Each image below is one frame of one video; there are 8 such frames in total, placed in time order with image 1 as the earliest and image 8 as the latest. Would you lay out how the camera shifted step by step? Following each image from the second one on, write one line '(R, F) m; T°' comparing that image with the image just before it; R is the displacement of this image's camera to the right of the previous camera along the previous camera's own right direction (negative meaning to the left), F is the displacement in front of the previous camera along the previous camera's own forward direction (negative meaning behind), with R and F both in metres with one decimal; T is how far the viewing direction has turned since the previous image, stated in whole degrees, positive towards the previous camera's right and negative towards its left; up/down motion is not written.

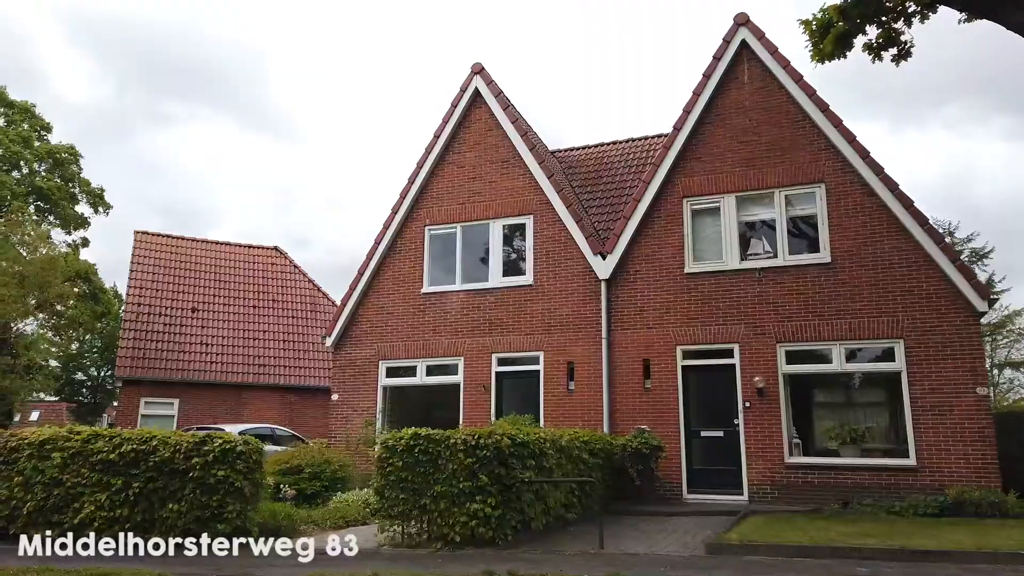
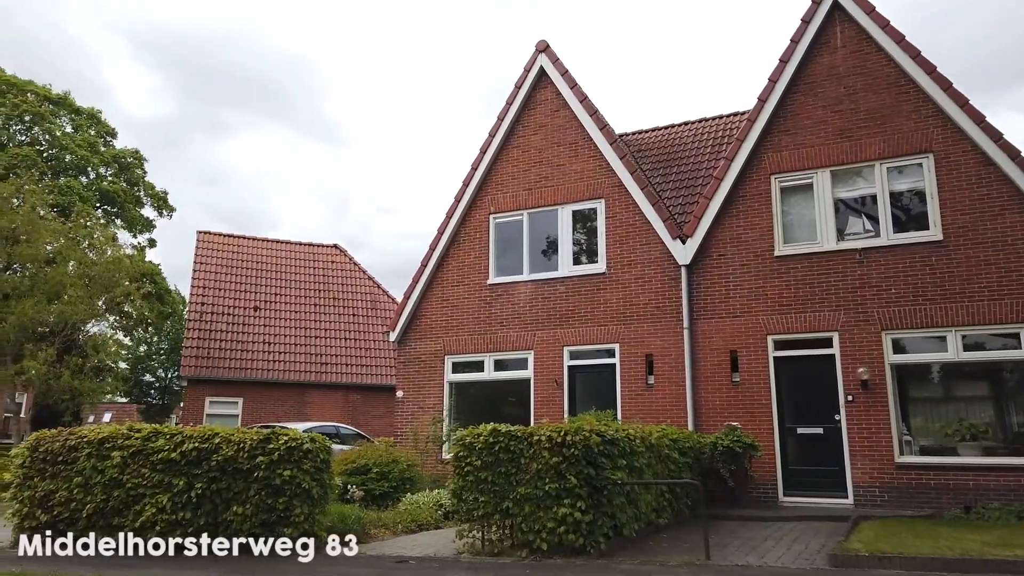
(-0.4, +0.9) m; -4°
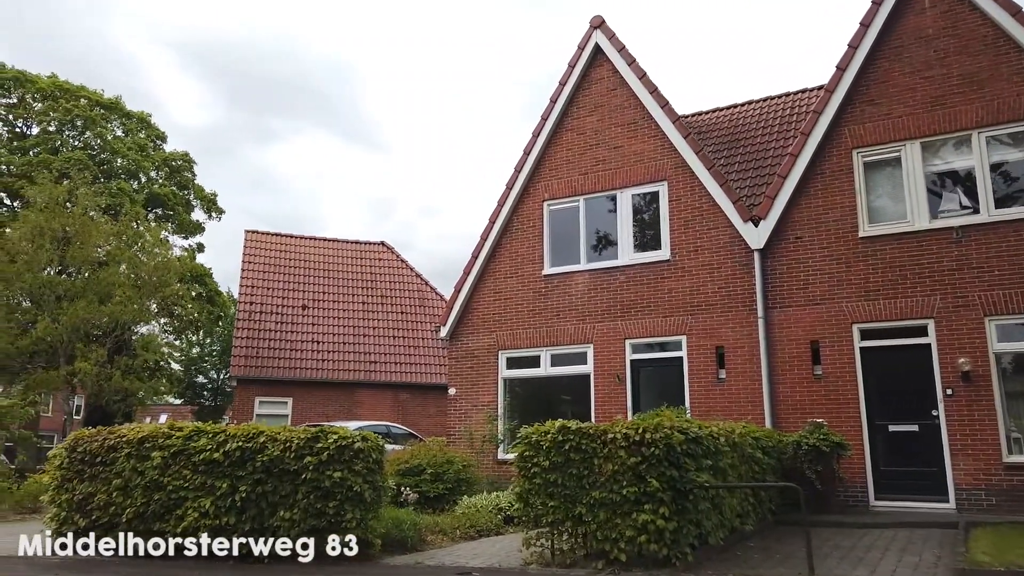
(-0.2, +0.8) m; -3°
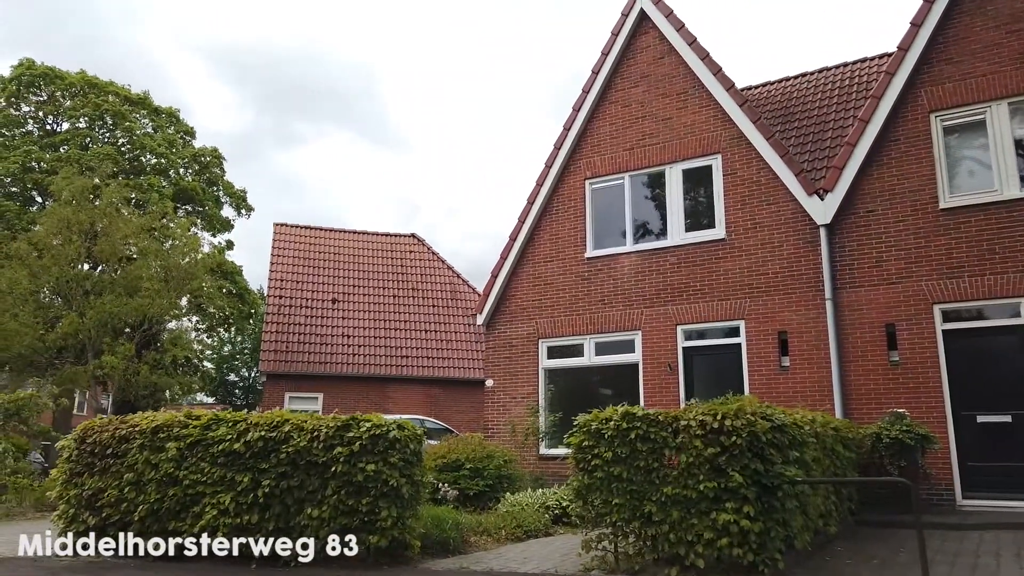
(-0.2, +0.9) m; -2°
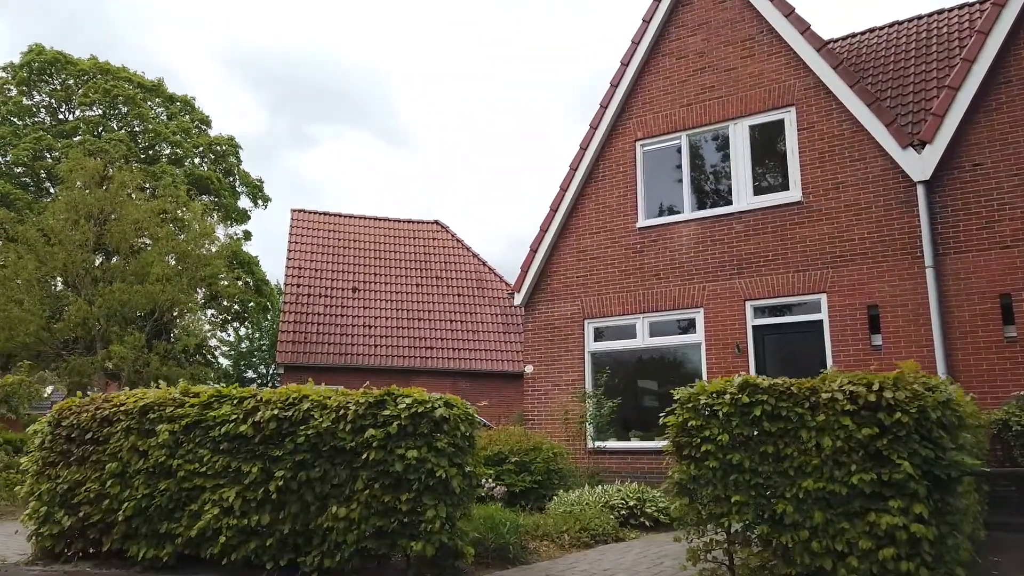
(-0.4, +1.5) m; -1°
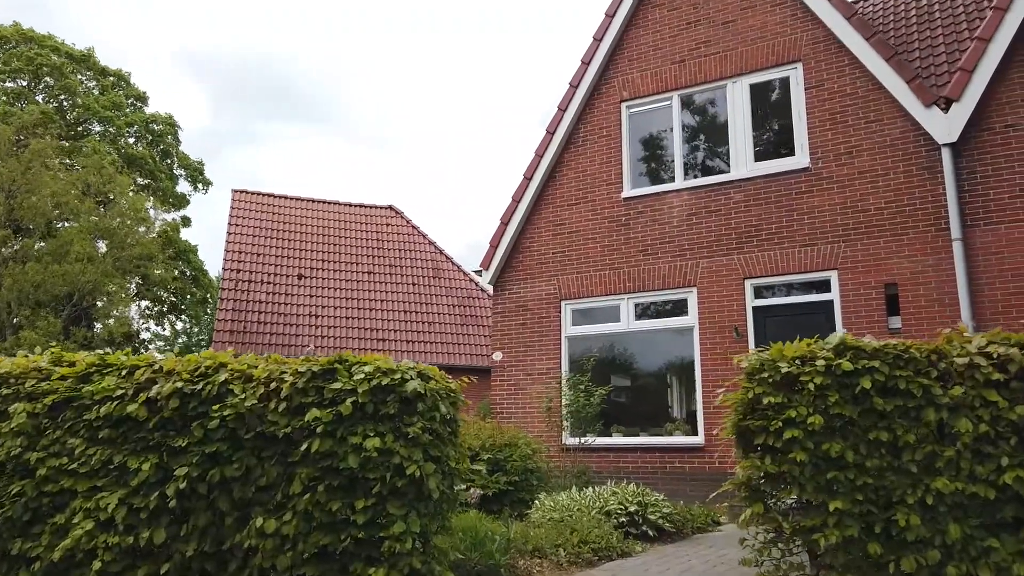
(-0.3, +1.5) m; +4°
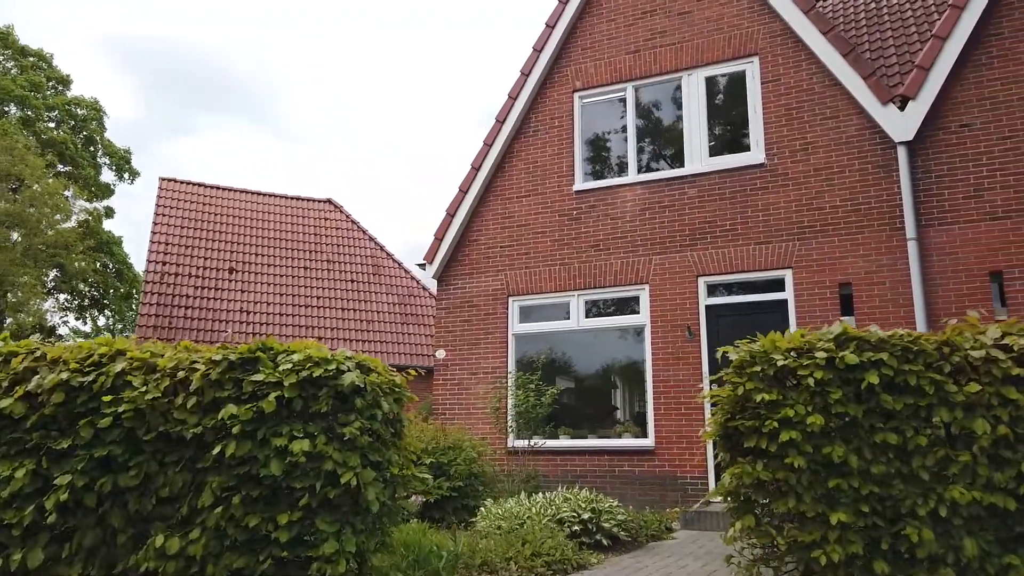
(-0.1, +0.5) m; +5°
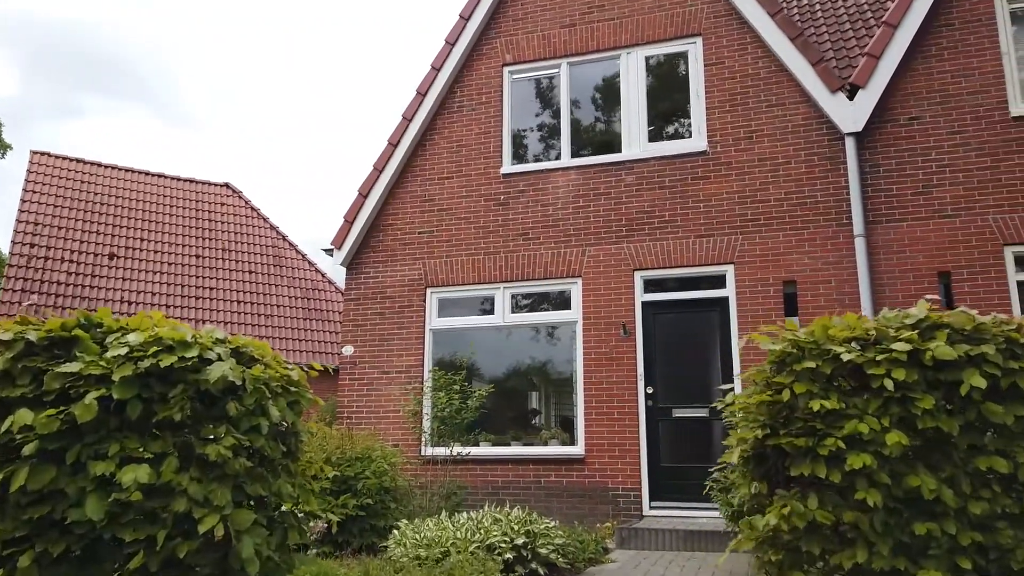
(-0.1, +1.0) m; +7°
